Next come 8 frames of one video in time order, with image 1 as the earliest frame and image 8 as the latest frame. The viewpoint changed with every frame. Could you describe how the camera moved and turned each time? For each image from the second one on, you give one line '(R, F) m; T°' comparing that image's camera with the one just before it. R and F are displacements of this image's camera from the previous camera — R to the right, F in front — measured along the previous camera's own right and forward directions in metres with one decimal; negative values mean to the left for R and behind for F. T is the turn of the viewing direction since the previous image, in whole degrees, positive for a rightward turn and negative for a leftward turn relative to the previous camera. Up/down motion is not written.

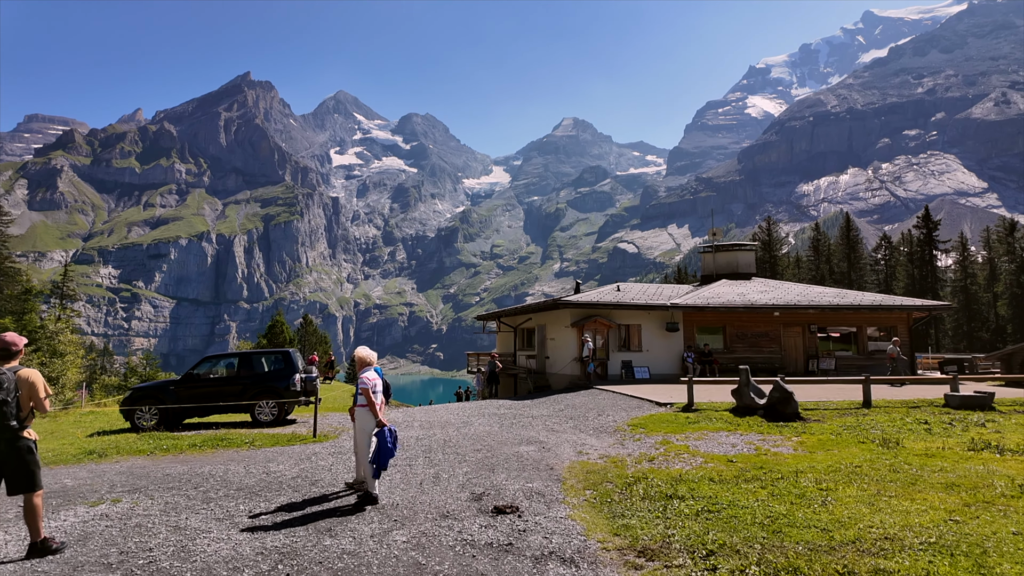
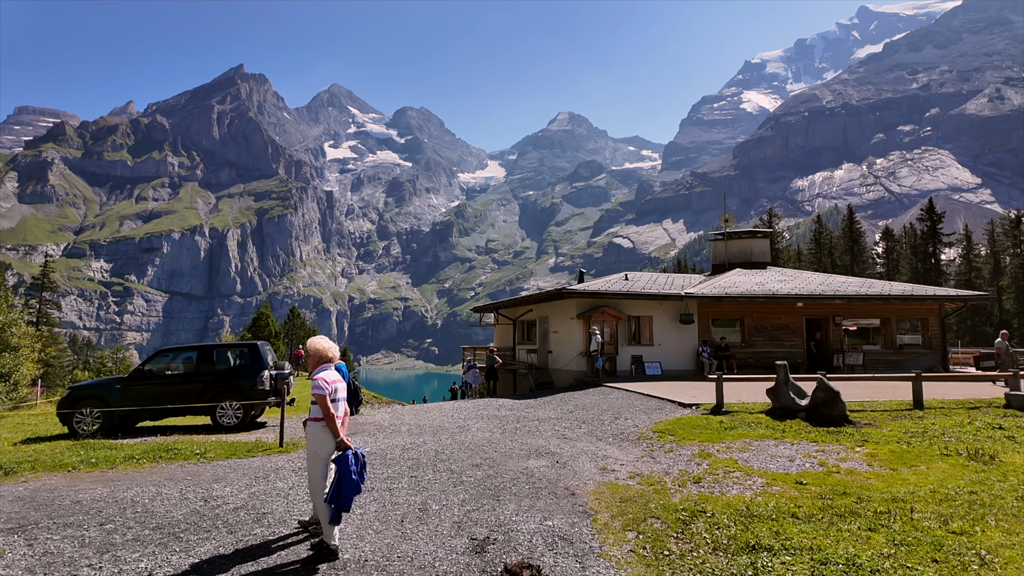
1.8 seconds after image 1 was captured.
(-0.2, +2.3) m; +1°
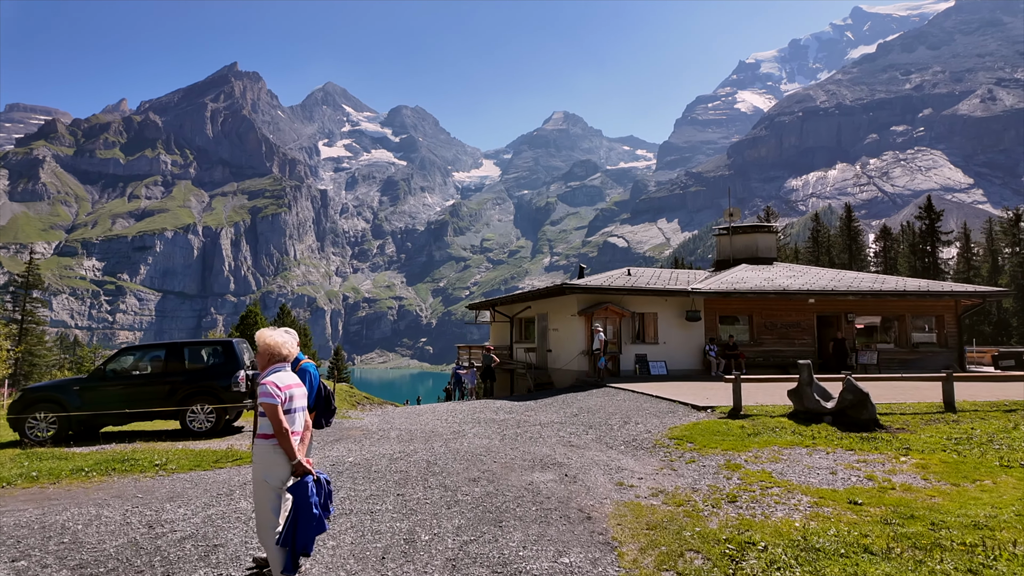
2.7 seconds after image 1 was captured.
(-0.1, +1.3) m; +1°
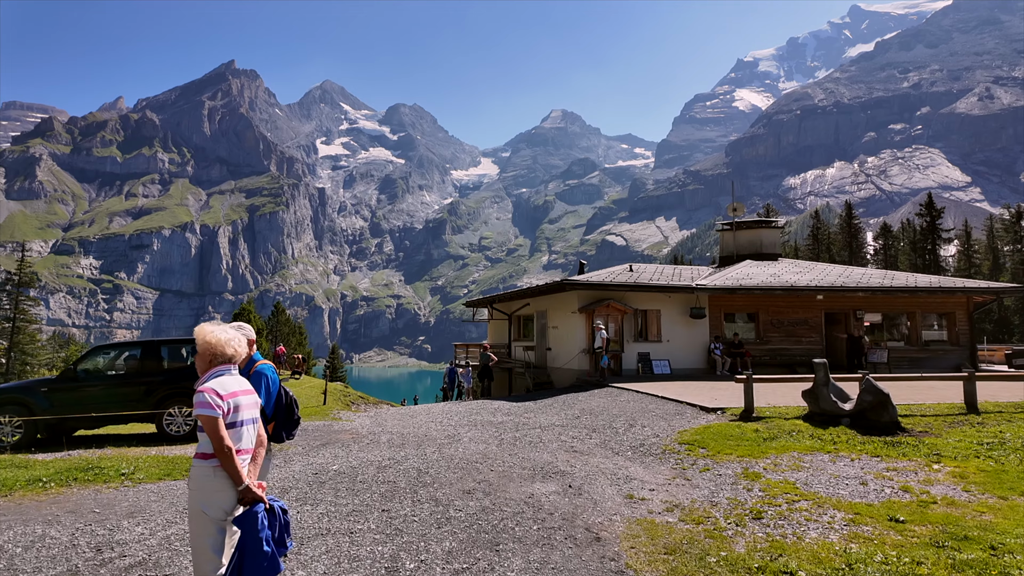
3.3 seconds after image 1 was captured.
(0.0, +0.8) m; 0°
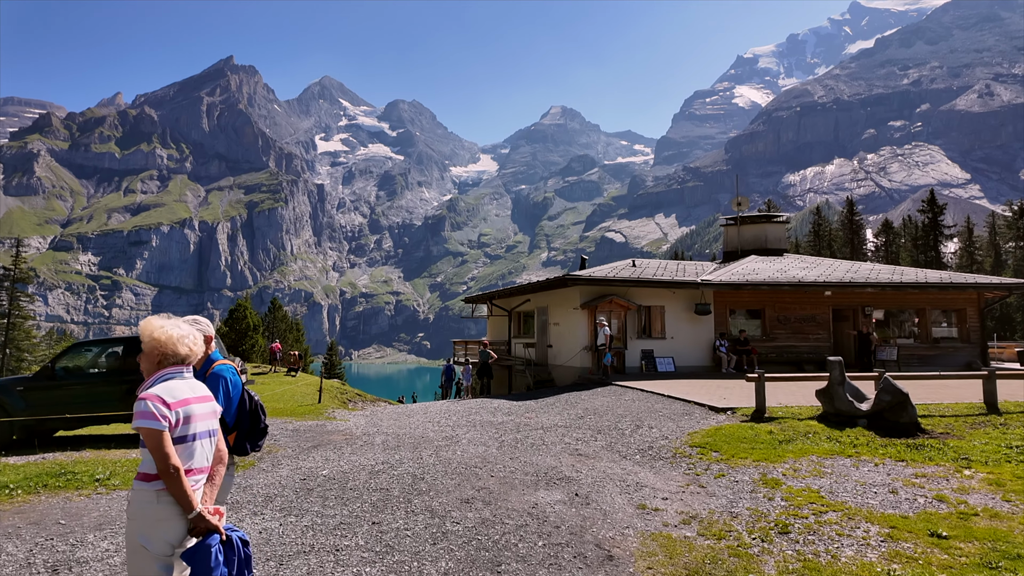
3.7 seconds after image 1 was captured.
(0.0, +0.6) m; 0°
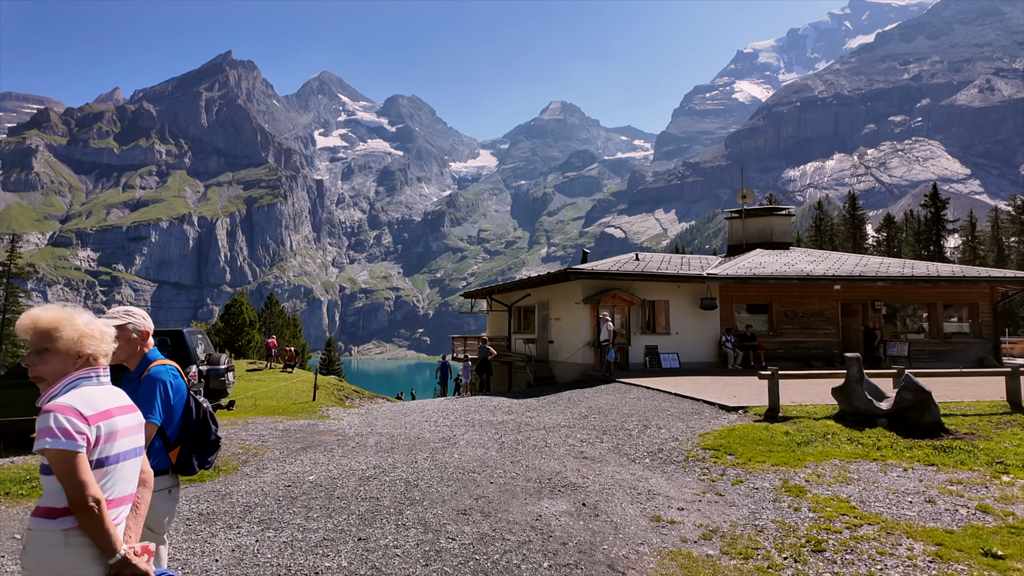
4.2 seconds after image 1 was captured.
(0.0, +0.7) m; 0°
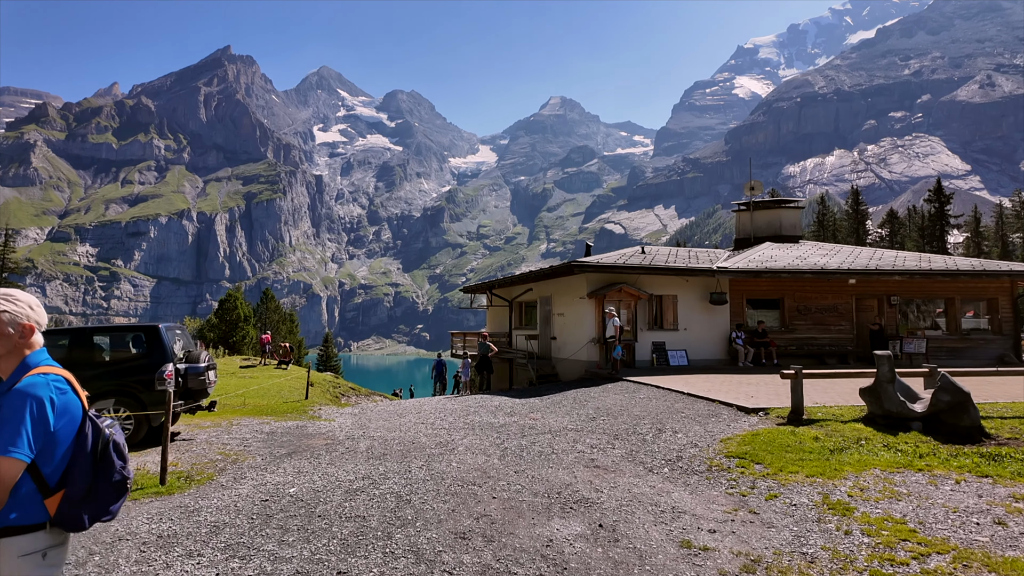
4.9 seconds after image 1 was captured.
(-0.1, +0.9) m; 0°
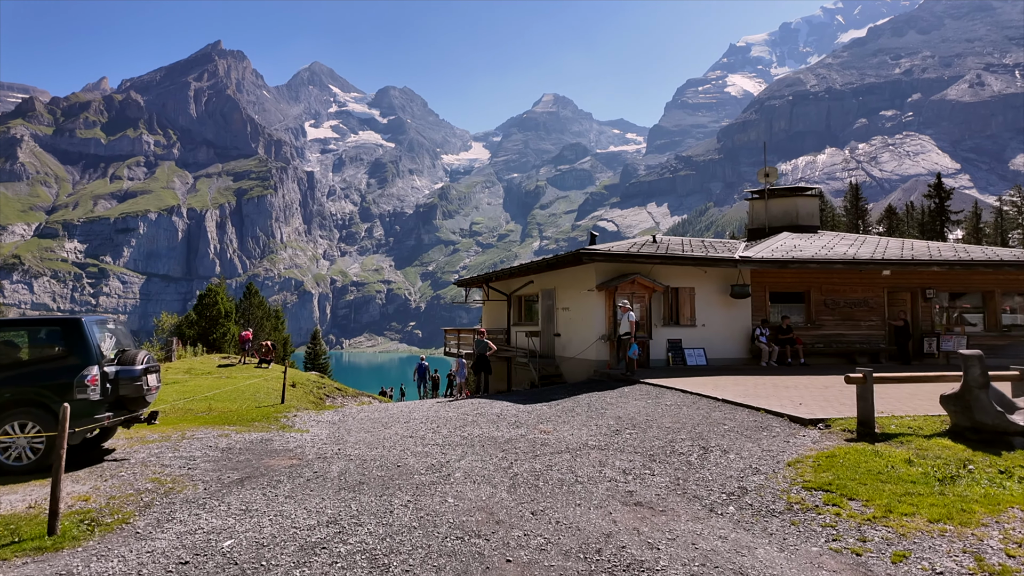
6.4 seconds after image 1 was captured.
(-0.3, +2.1) m; +1°
